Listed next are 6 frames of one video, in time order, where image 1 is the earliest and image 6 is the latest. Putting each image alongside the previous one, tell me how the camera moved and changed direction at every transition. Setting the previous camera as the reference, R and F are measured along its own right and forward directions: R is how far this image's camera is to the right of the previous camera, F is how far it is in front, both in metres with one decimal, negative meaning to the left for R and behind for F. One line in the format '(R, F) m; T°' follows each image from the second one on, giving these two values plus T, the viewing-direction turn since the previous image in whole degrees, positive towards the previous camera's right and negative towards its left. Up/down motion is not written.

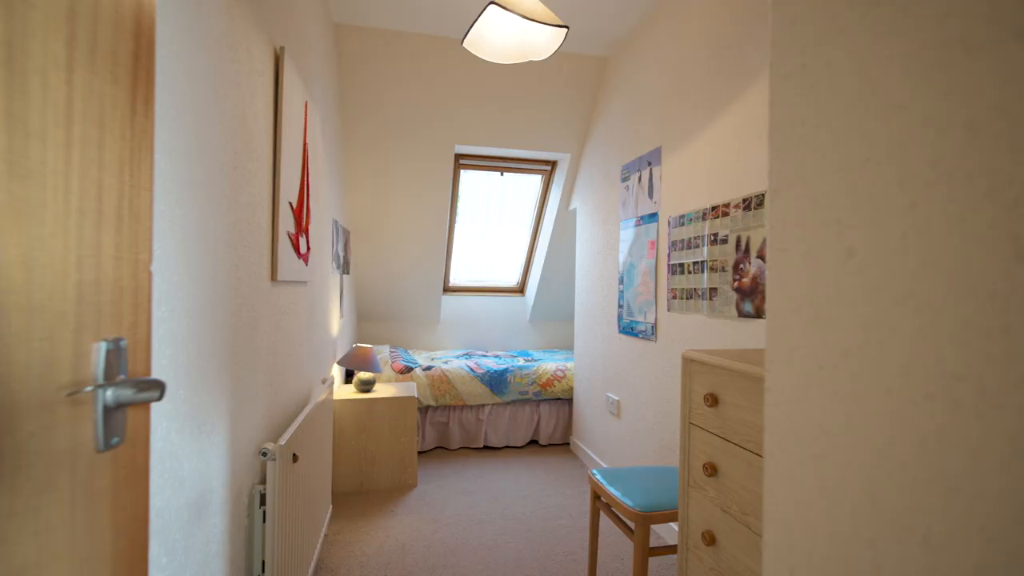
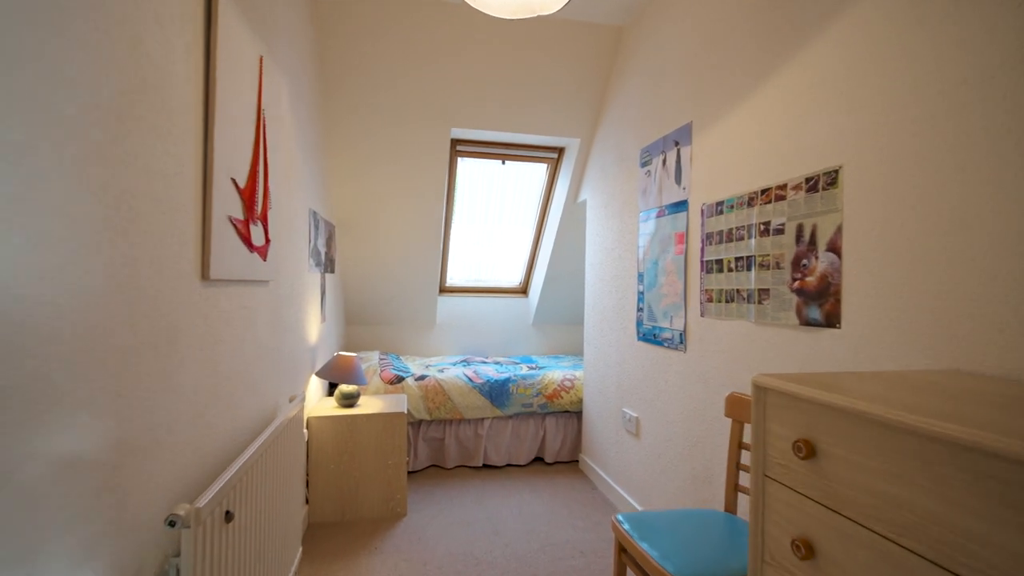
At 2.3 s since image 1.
(0.0, +0.4) m; 0°
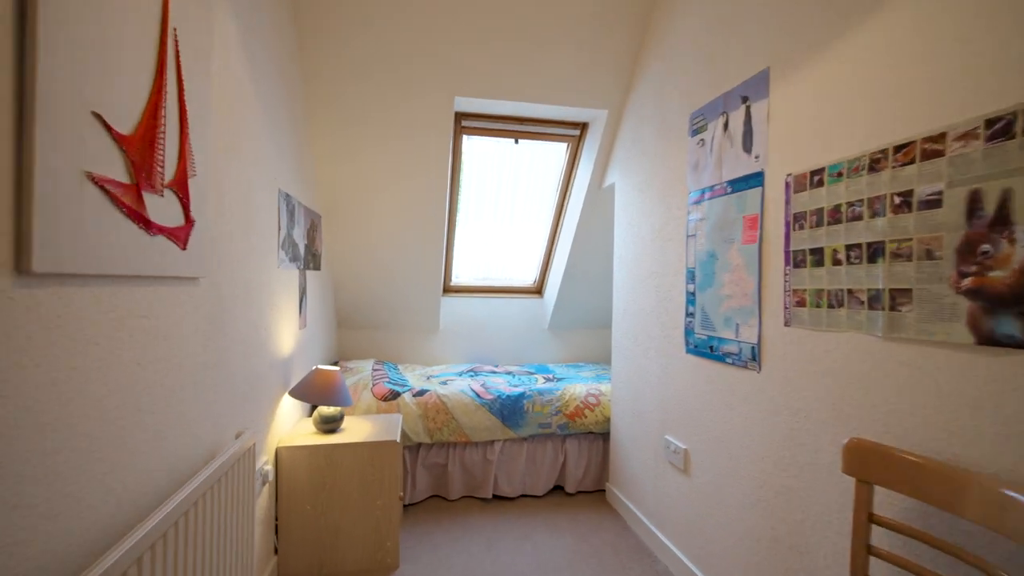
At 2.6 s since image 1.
(0.0, +0.5) m; -1°
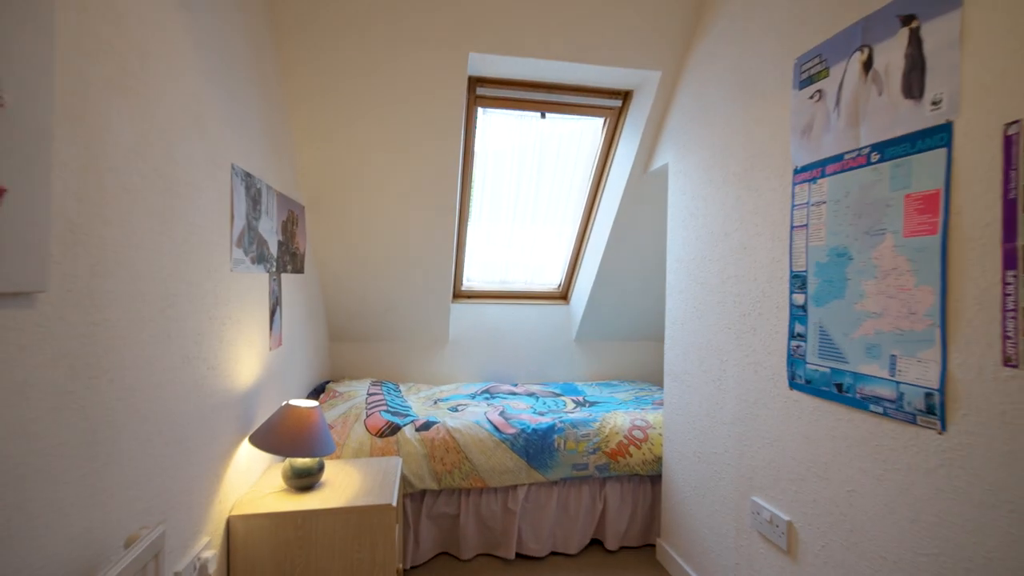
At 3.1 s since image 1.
(-0.1, +0.5) m; -1°
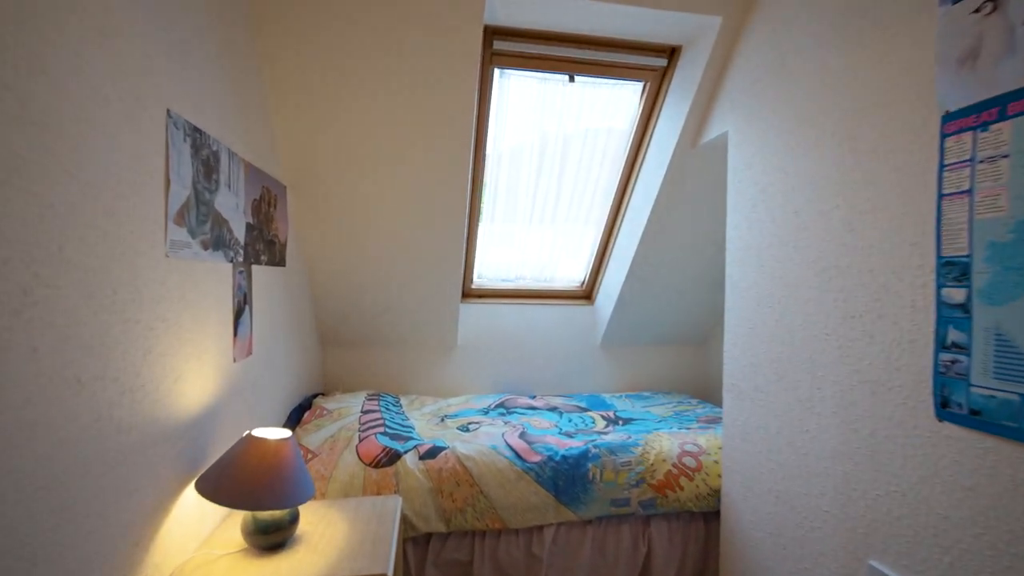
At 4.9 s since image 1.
(-0.1, +0.4) m; 0°
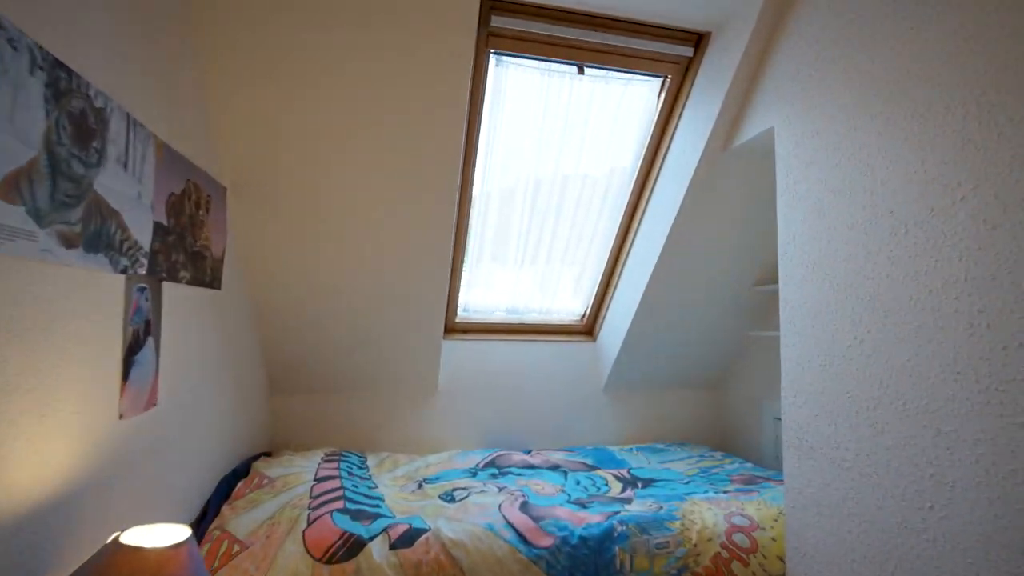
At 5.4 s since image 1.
(-0.1, +0.4) m; +3°
